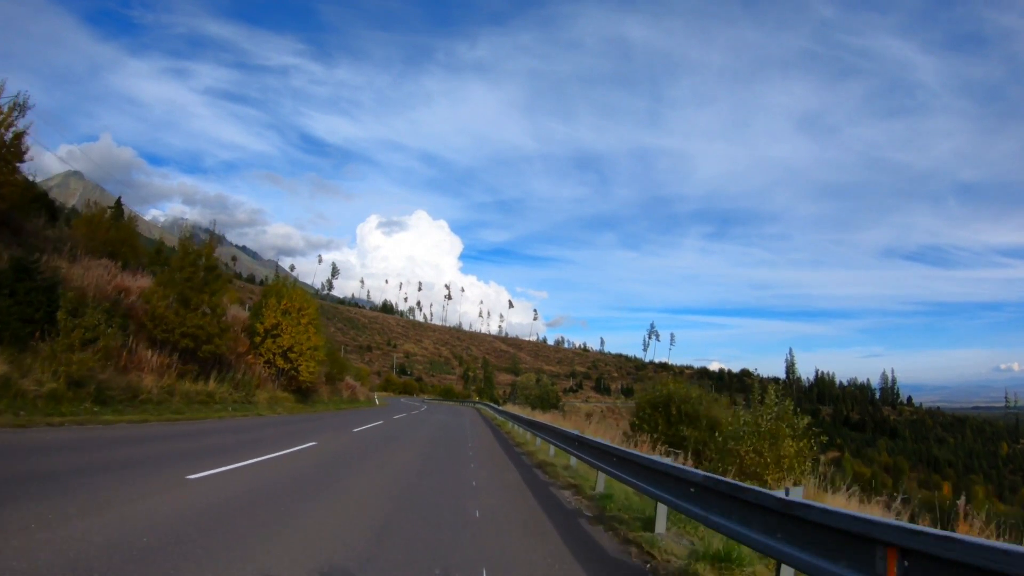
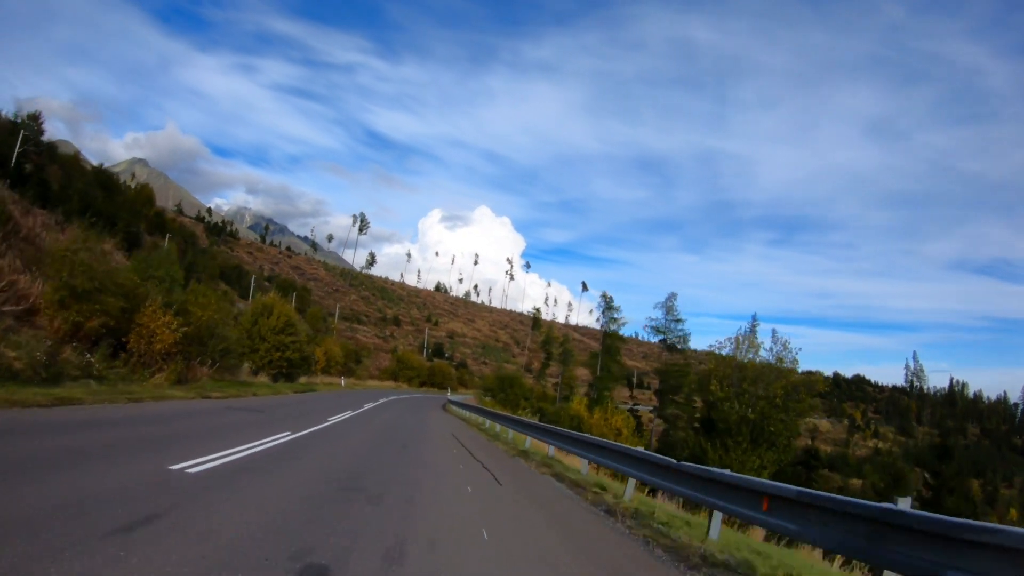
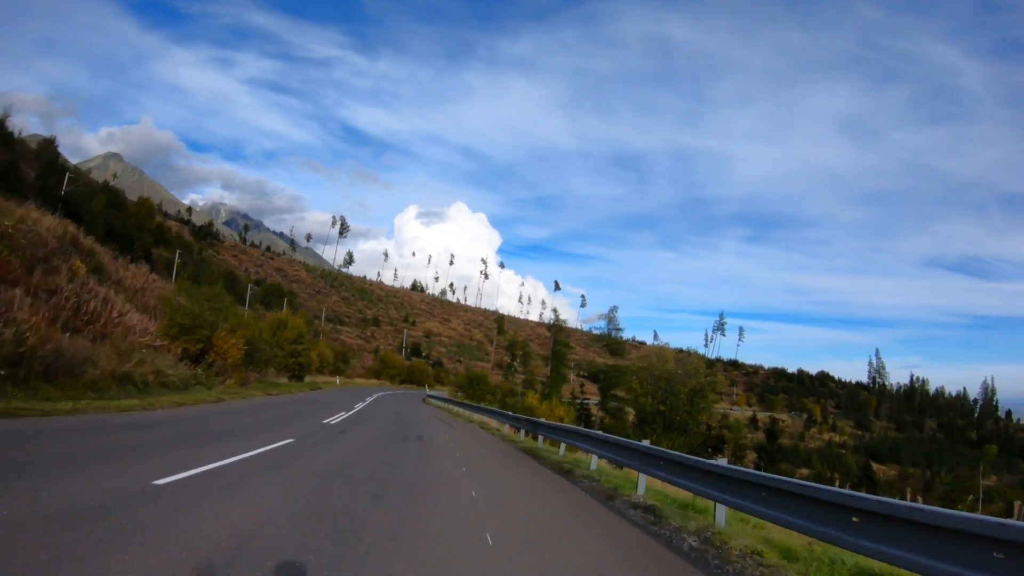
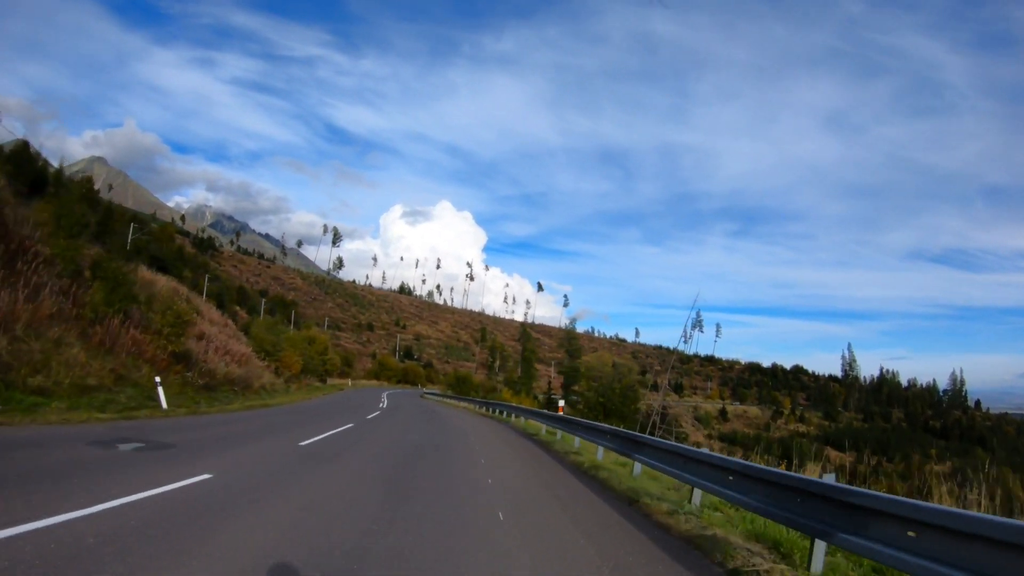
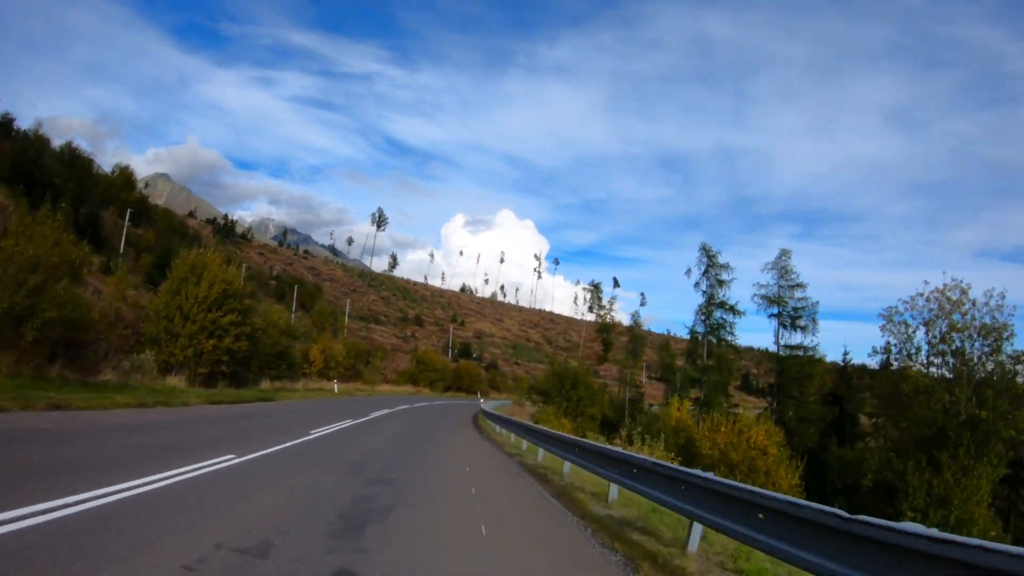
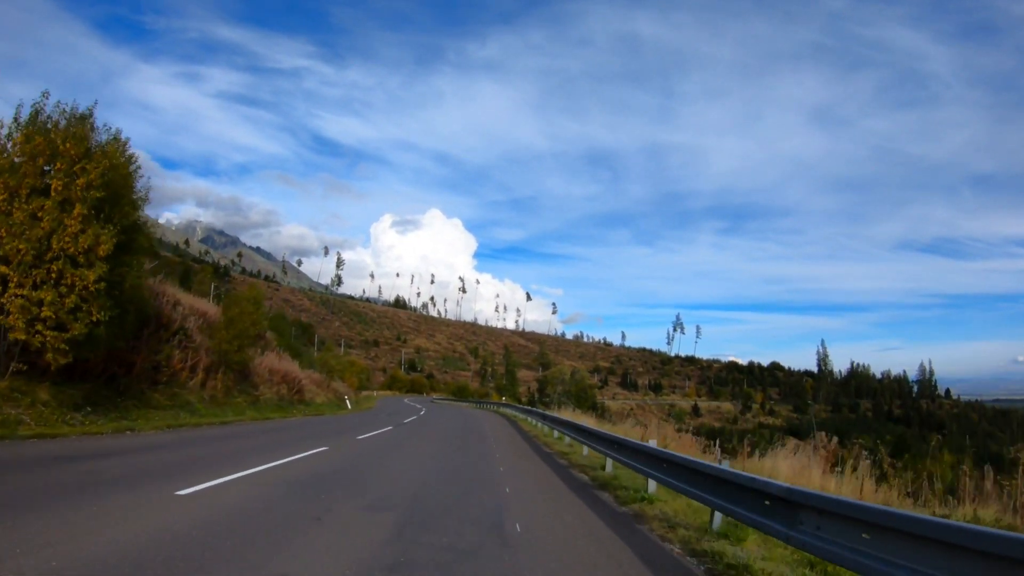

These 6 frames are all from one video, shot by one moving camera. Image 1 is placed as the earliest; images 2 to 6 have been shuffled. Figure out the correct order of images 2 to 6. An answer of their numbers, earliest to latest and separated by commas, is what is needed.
6, 4, 3, 2, 5
